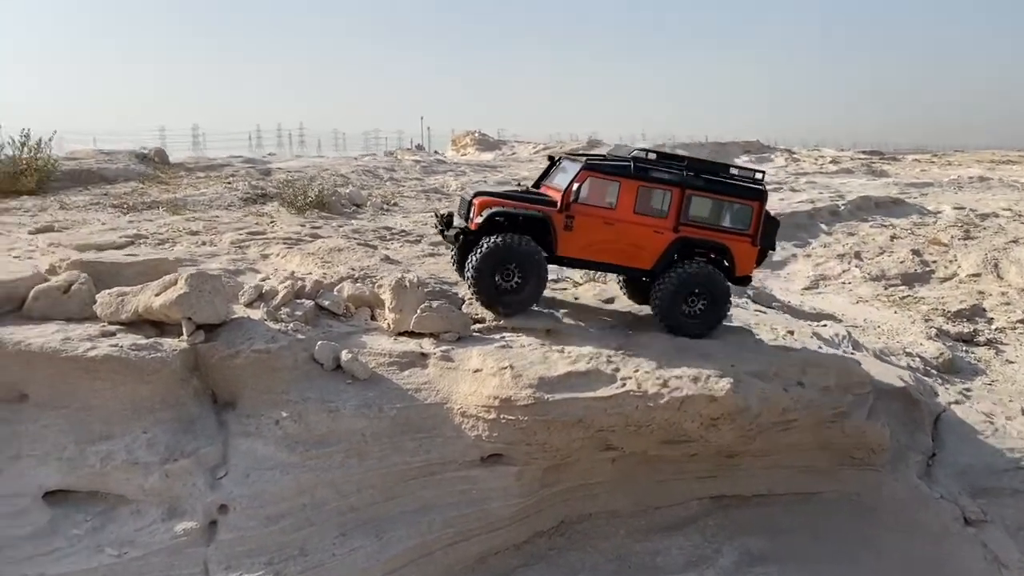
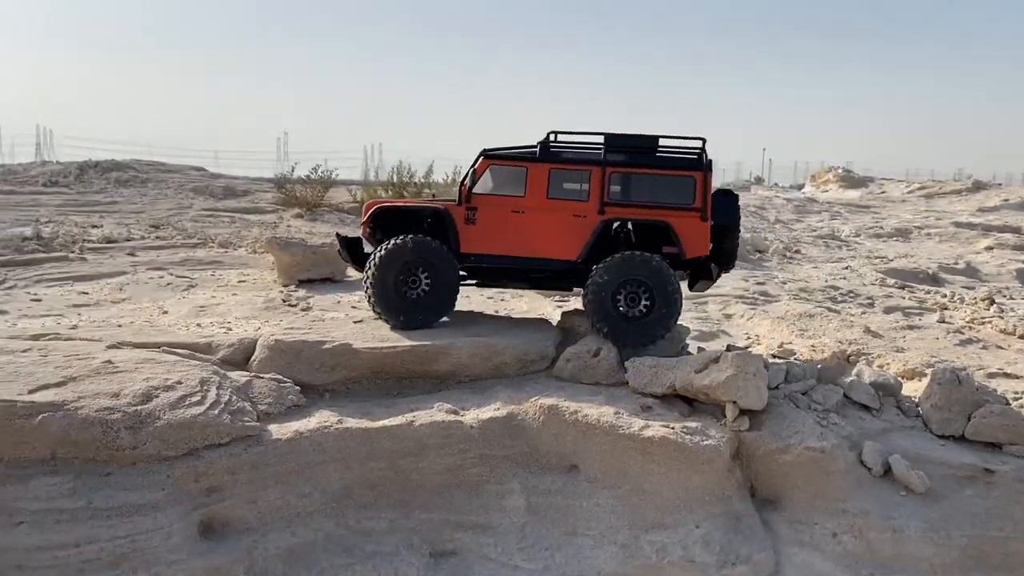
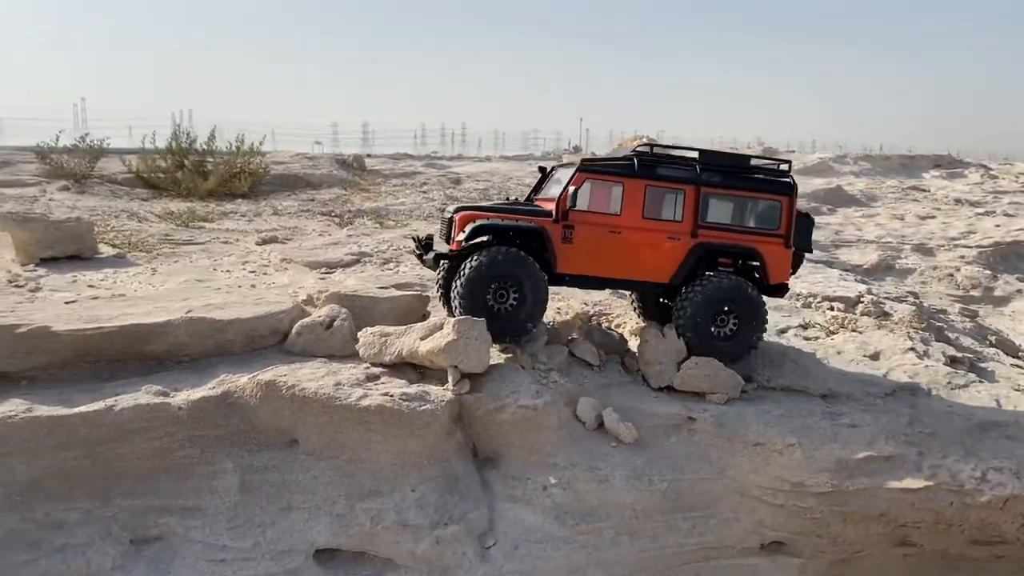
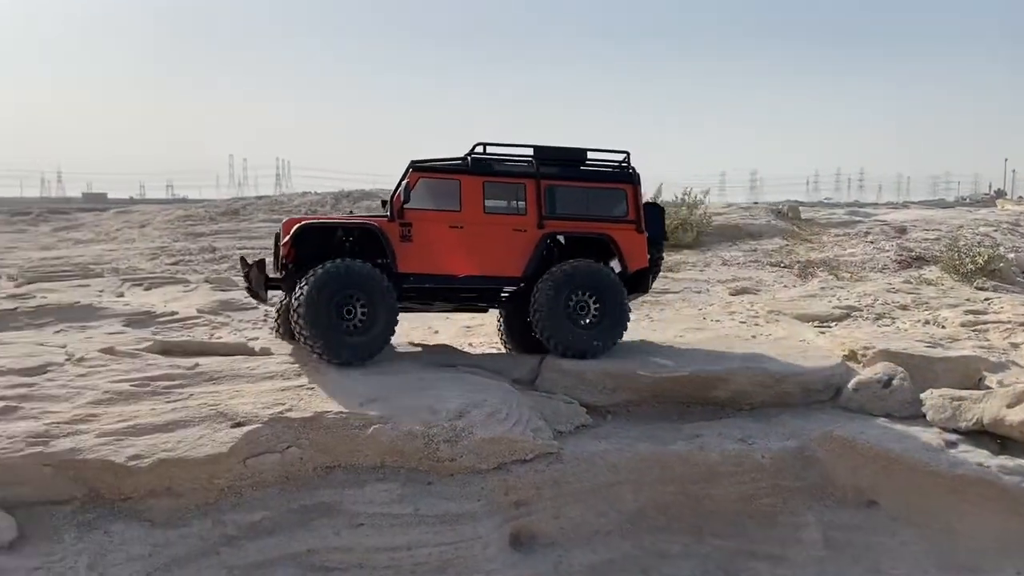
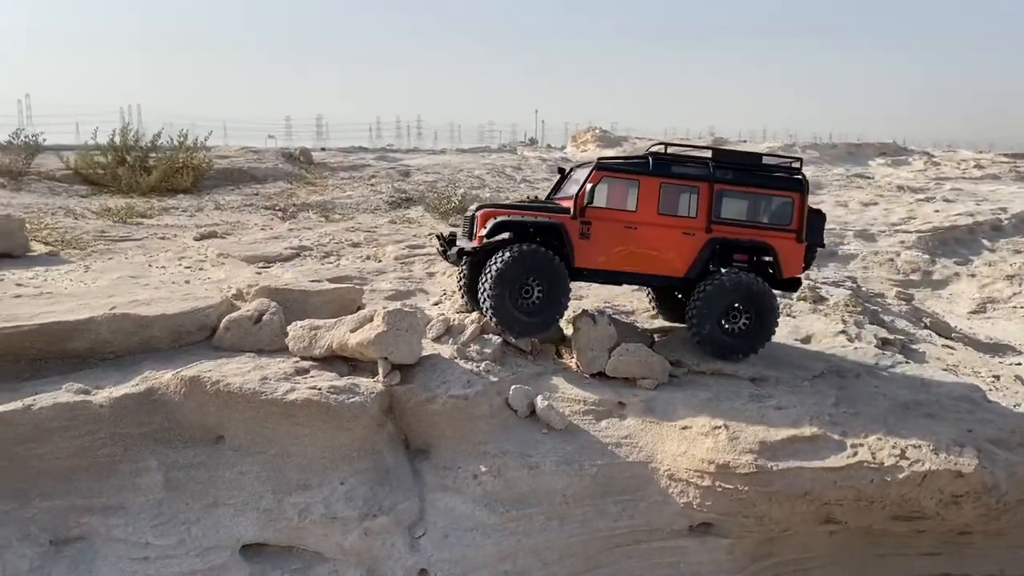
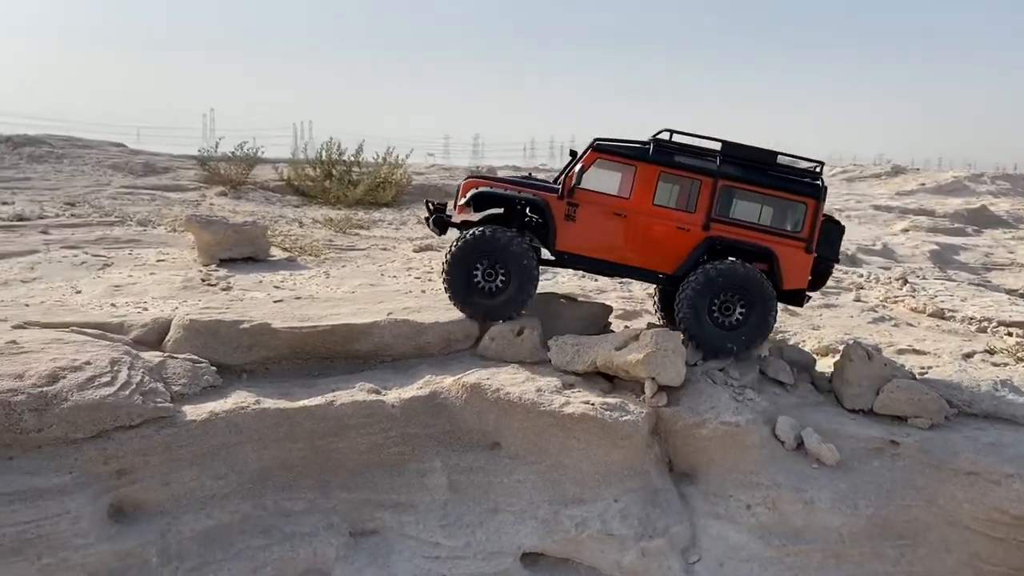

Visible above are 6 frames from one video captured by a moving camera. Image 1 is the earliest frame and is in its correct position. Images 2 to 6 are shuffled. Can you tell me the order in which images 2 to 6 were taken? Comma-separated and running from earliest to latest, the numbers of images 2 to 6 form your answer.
5, 3, 6, 2, 4
